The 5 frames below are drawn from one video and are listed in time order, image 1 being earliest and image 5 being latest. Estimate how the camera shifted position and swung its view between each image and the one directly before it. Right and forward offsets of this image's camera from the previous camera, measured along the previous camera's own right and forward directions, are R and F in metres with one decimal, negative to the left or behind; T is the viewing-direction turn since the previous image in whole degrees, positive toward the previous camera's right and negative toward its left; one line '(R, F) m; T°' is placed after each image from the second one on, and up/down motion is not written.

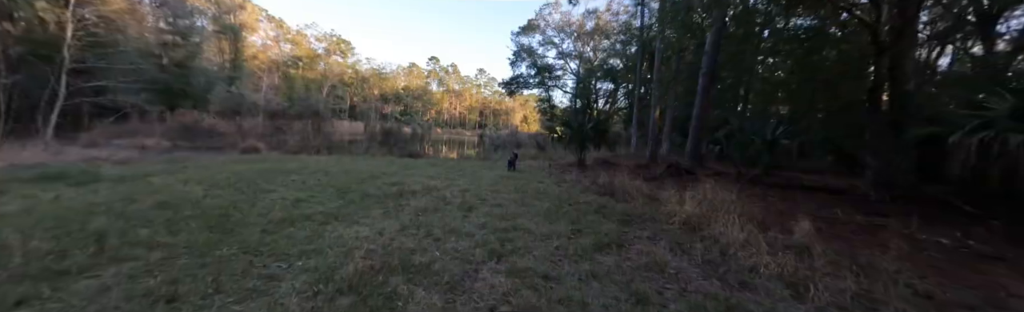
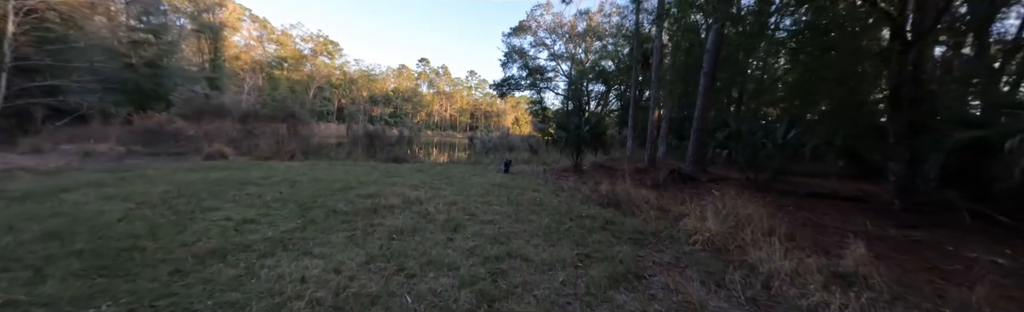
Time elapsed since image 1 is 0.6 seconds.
(0.0, +0.7) m; +2°
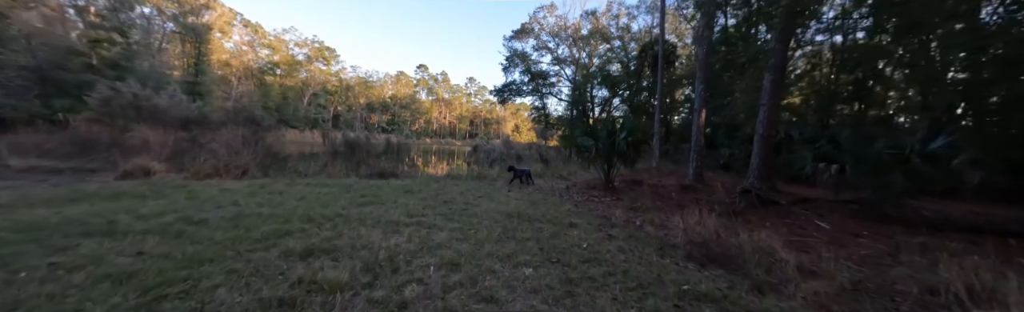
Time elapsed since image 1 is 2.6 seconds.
(-0.4, +2.1) m; 0°
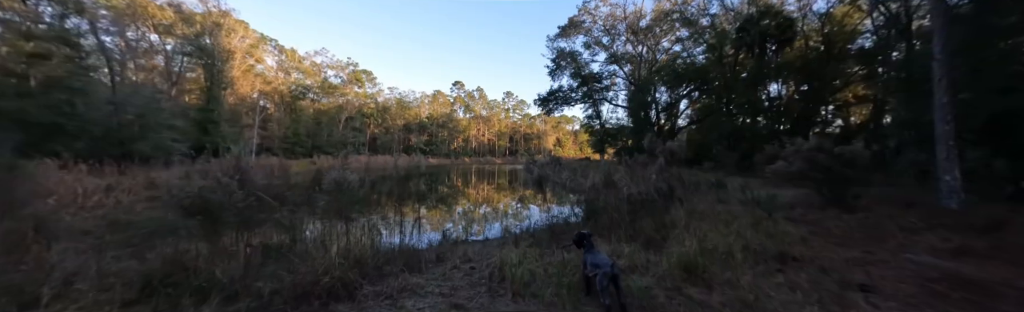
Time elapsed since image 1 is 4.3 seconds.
(-1.4, +6.2) m; -7°
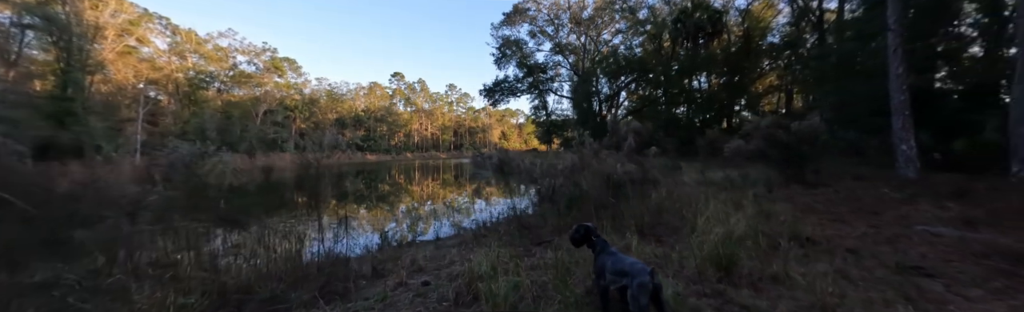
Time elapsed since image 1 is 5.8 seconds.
(-0.1, +0.3) m; +10°
